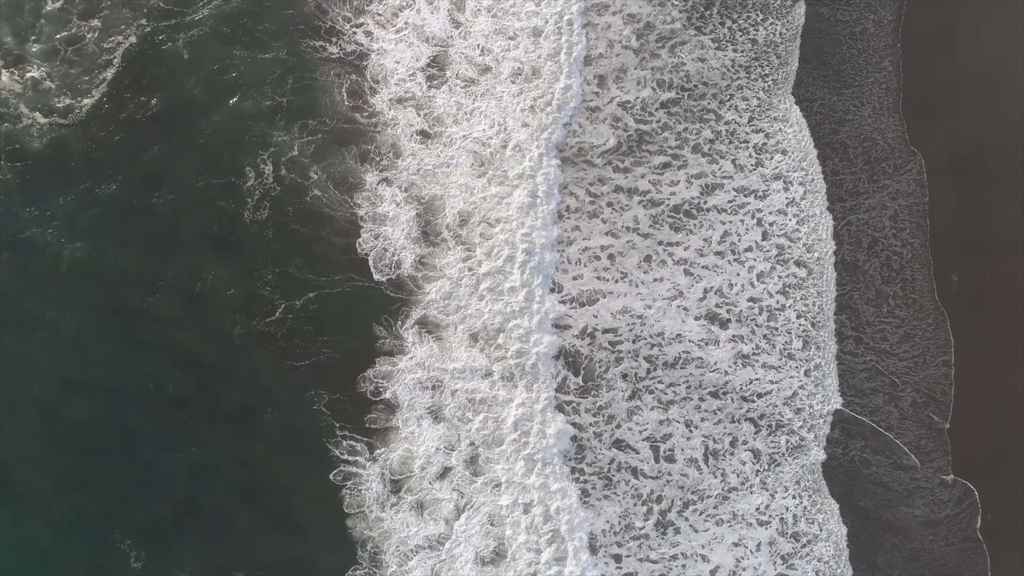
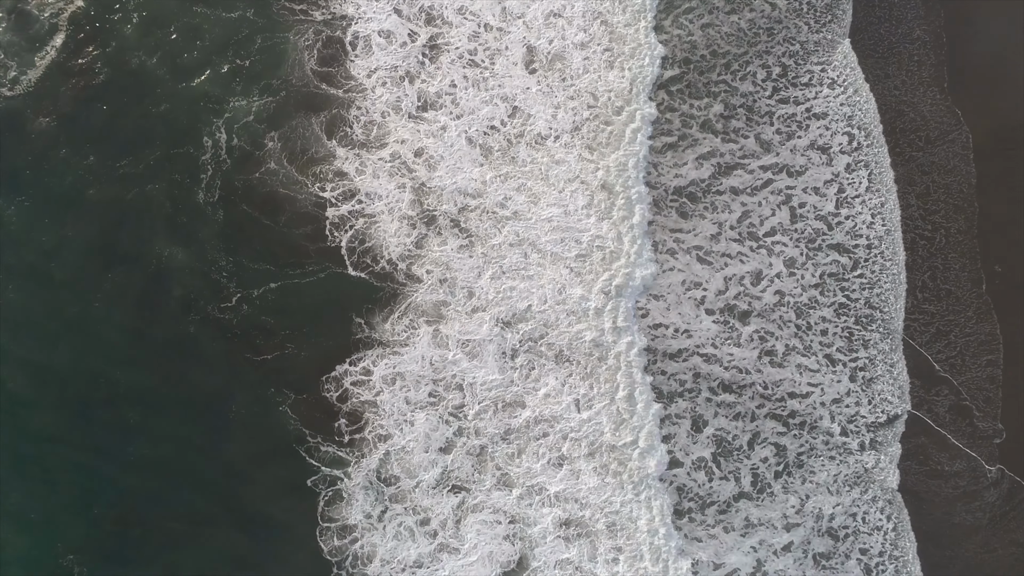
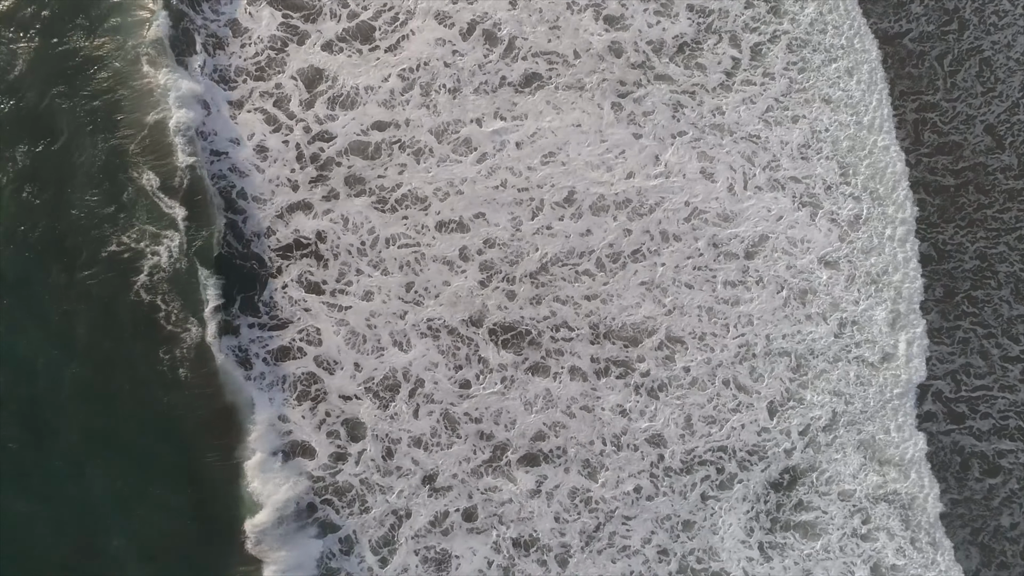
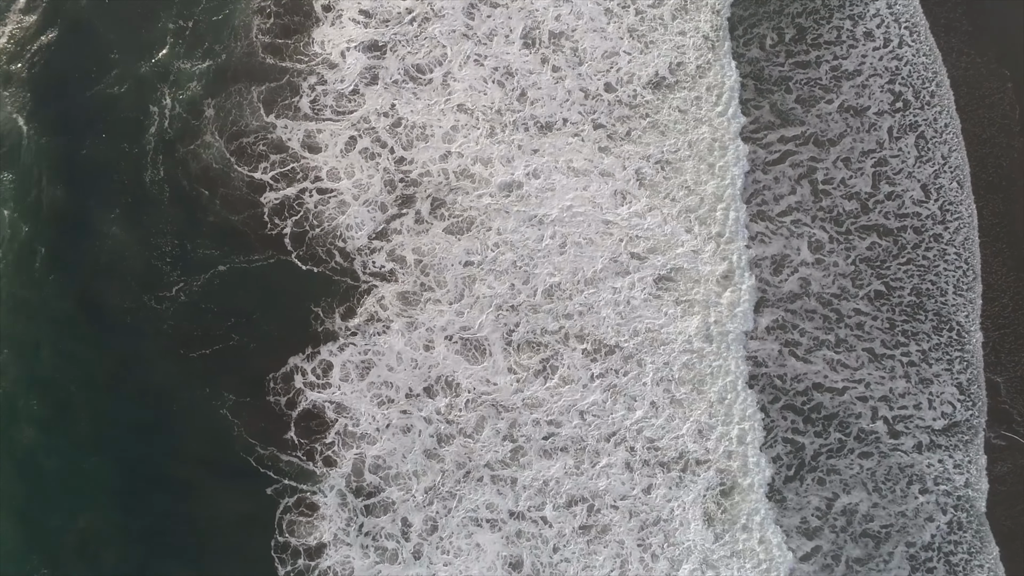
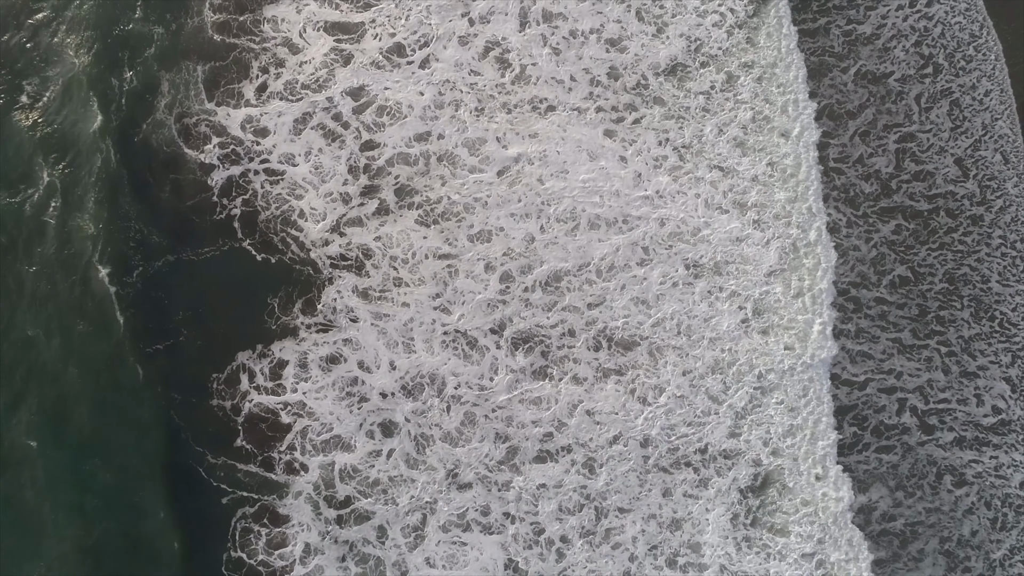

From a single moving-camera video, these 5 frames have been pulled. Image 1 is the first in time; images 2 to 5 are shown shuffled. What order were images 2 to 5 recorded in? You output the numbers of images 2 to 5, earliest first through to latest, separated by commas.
2, 4, 5, 3
